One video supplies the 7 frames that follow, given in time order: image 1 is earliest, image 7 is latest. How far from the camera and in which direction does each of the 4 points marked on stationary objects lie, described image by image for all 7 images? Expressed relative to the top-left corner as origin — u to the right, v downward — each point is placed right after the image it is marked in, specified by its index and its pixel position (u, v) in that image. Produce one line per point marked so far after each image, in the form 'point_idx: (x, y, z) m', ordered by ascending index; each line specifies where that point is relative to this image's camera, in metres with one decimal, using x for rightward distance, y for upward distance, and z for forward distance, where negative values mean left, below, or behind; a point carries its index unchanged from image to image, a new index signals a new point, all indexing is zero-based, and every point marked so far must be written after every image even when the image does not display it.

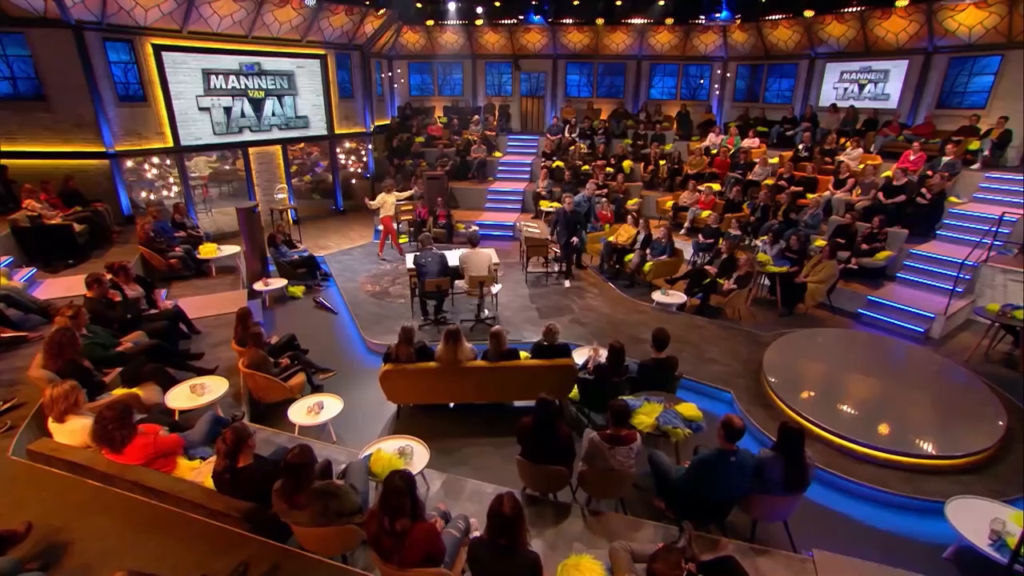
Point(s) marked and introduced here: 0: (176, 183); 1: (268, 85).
0: (-8.4, +2.7, +11.8) m
1: (-6.8, +5.9, +13.2) m
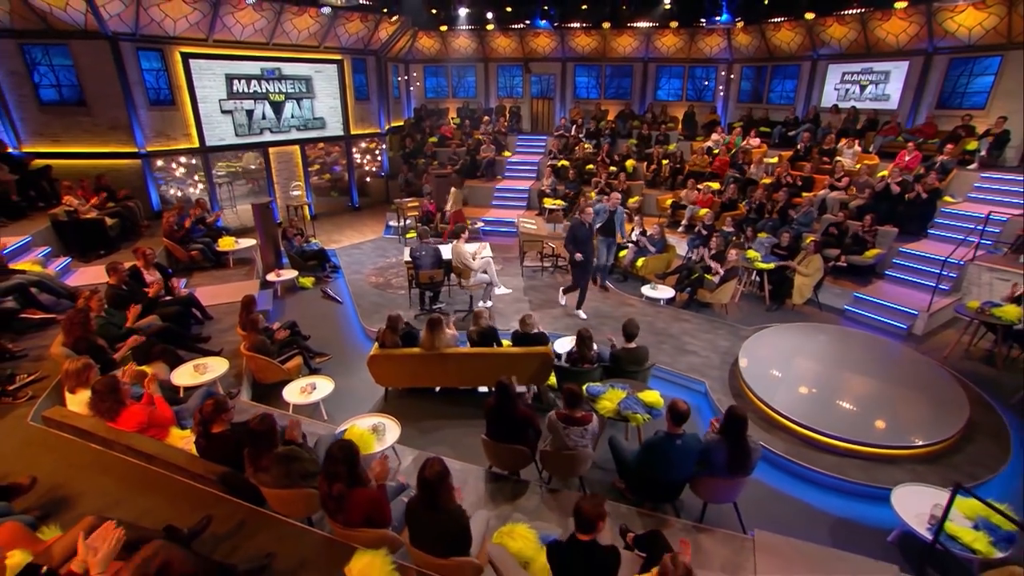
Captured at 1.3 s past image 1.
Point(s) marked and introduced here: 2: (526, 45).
0: (-8.4, +3.0, +12.7) m
1: (-6.7, +6.1, +14.0) m
2: (+0.6, +9.4, +17.9) m
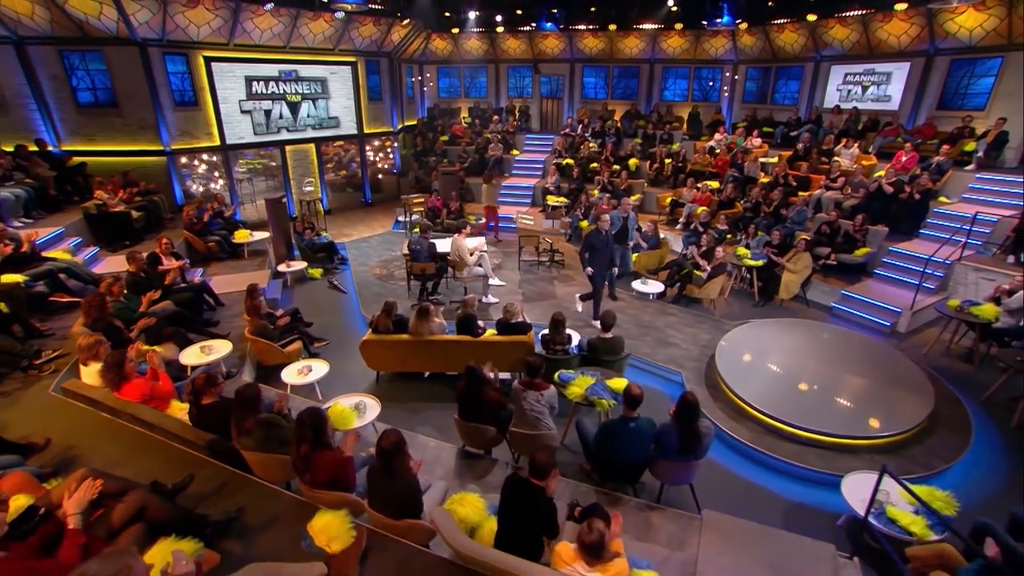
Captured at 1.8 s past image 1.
0: (-8.4, +3.2, +13.4) m
1: (-6.5, +6.3, +14.6) m
2: (+0.9, +9.5, +18.2) m
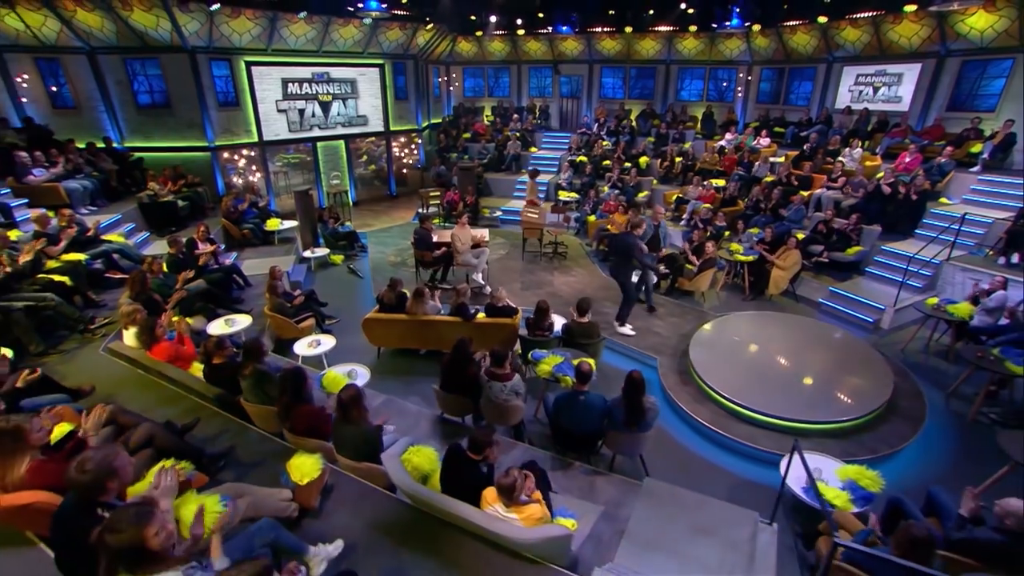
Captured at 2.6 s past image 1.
0: (-8.0, +3.7, +14.6) m
1: (-6.0, +6.7, +15.7) m
2: (+1.8, +9.7, +18.7) m
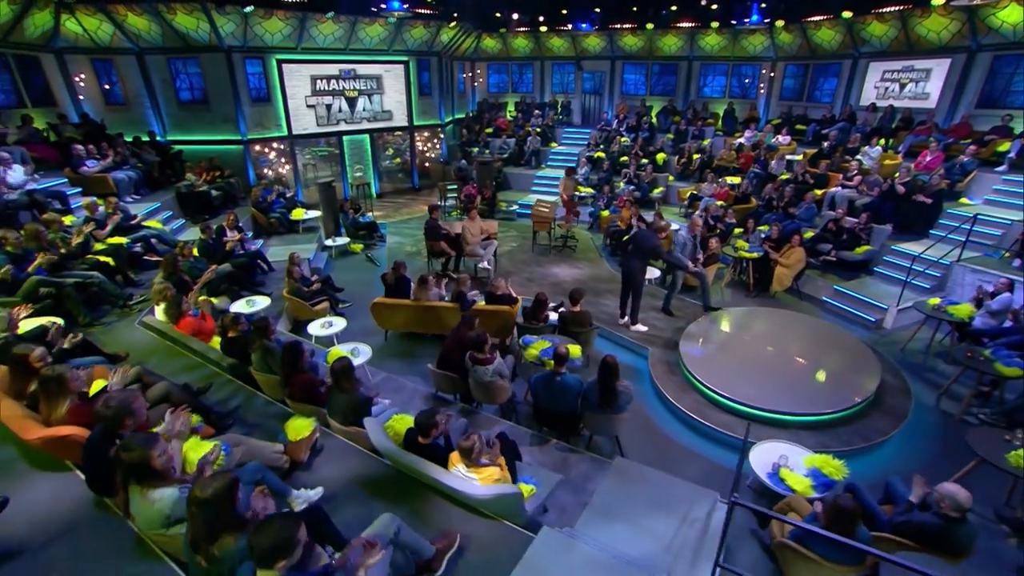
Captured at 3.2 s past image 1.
0: (-7.5, +4.2, +15.4) m
1: (-5.3, +7.1, +16.3) m
2: (+2.7, +9.9, +18.8) m
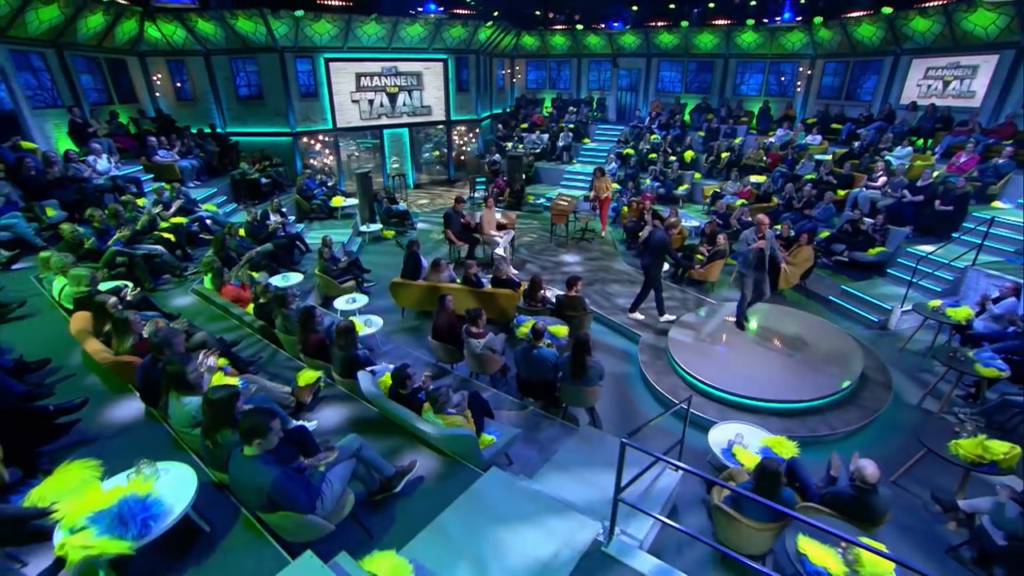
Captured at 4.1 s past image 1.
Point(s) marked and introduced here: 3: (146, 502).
0: (-6.4, +4.8, +16.7) m
1: (-4.1, +7.7, +17.3) m
2: (+4.3, +10.1, +19.0) m
3: (-2.2, -1.3, +2.9) m
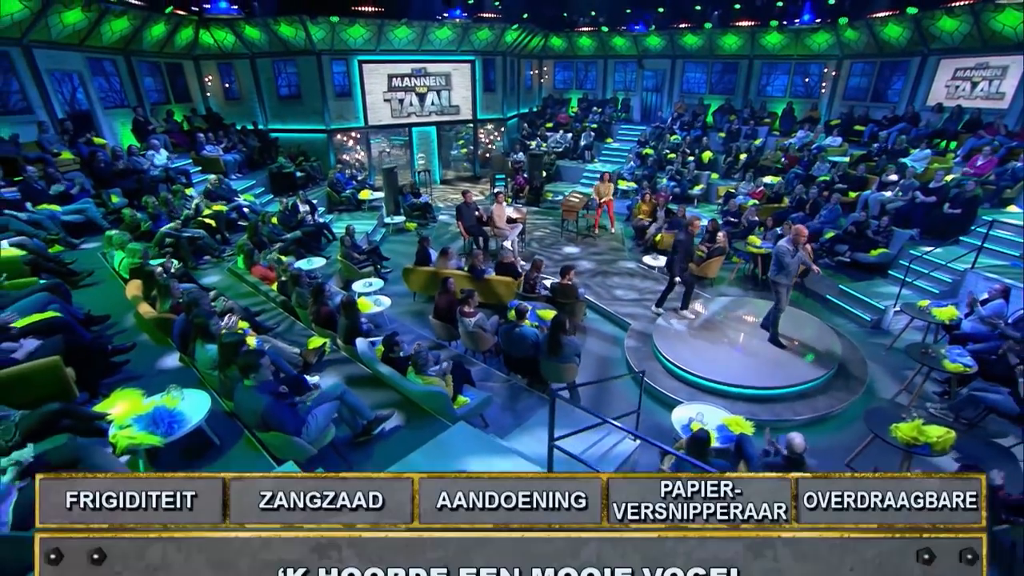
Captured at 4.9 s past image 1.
0: (-5.6, +5.2, +17.7) m
1: (-3.1, +8.0, +18.2) m
2: (+5.4, +10.2, +19.2) m
3: (-2.7, -1.0, +3.6) m
